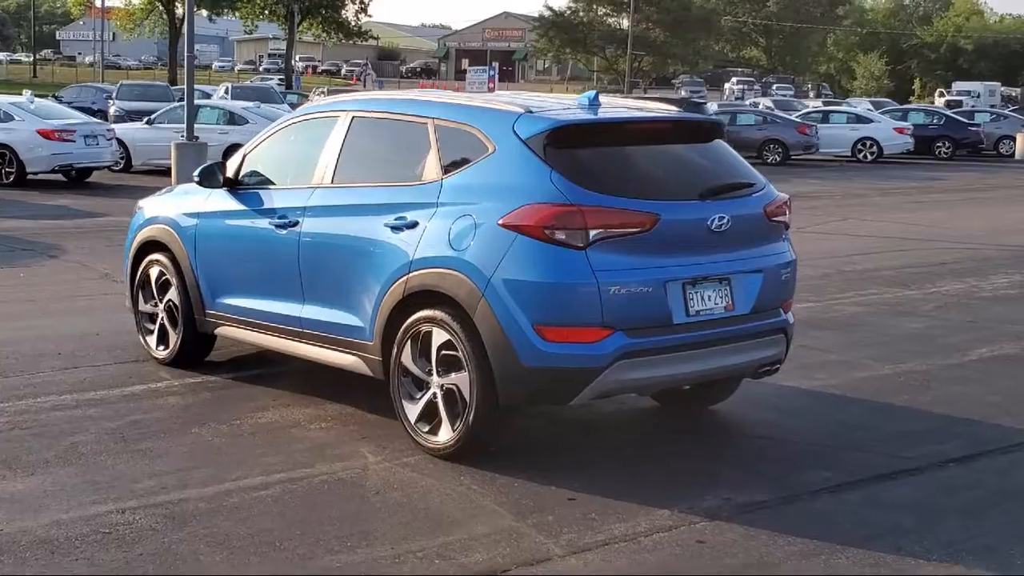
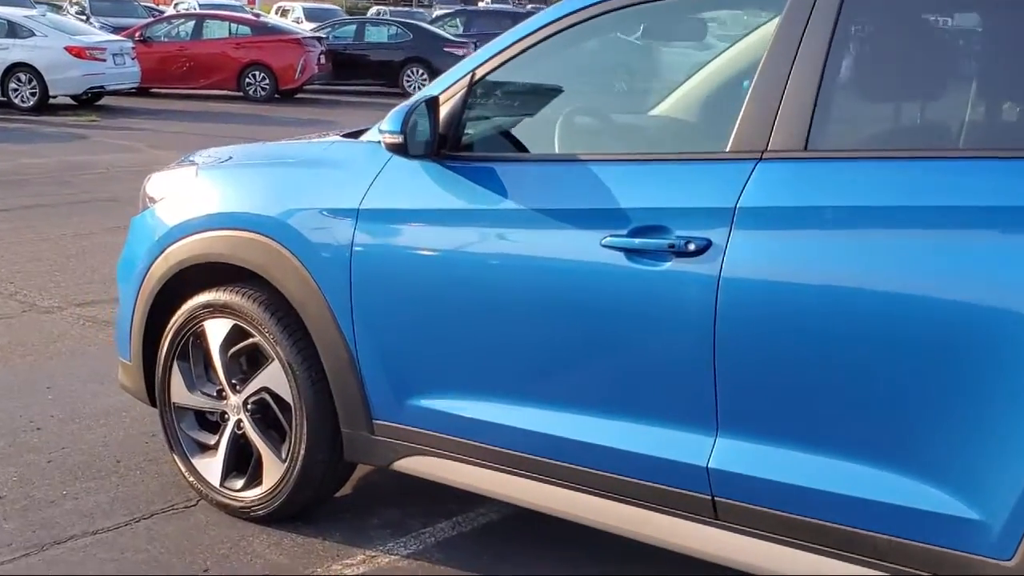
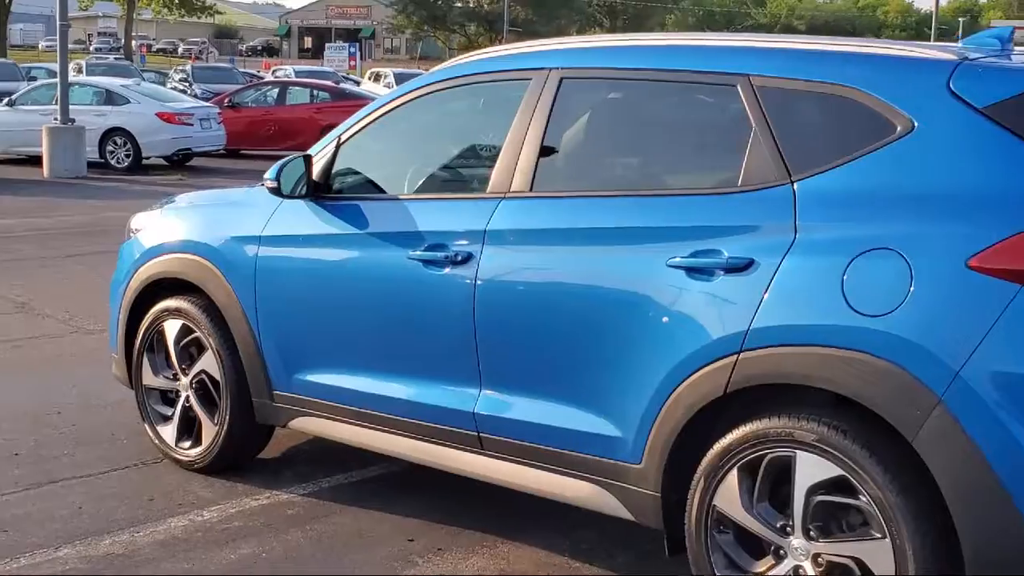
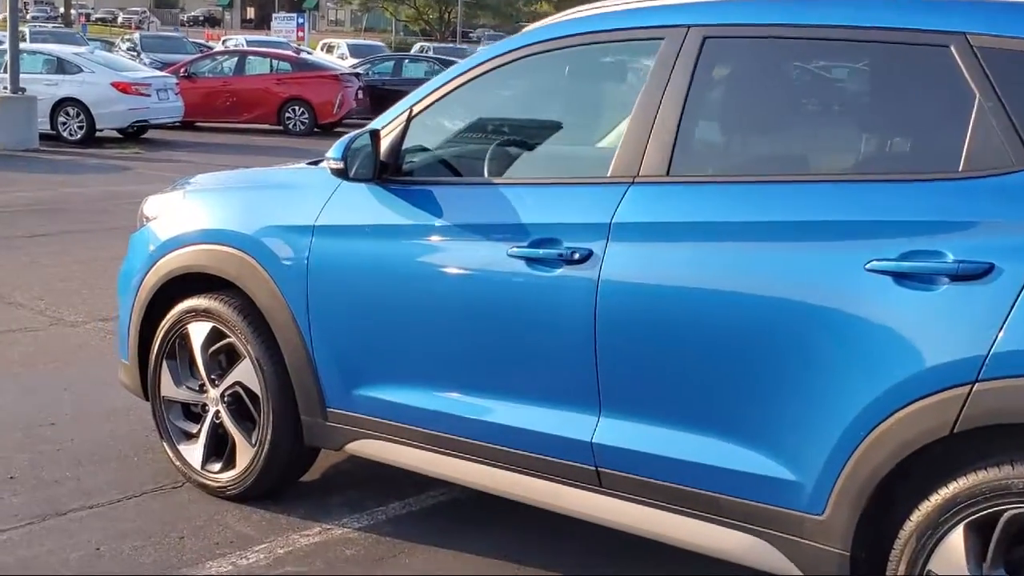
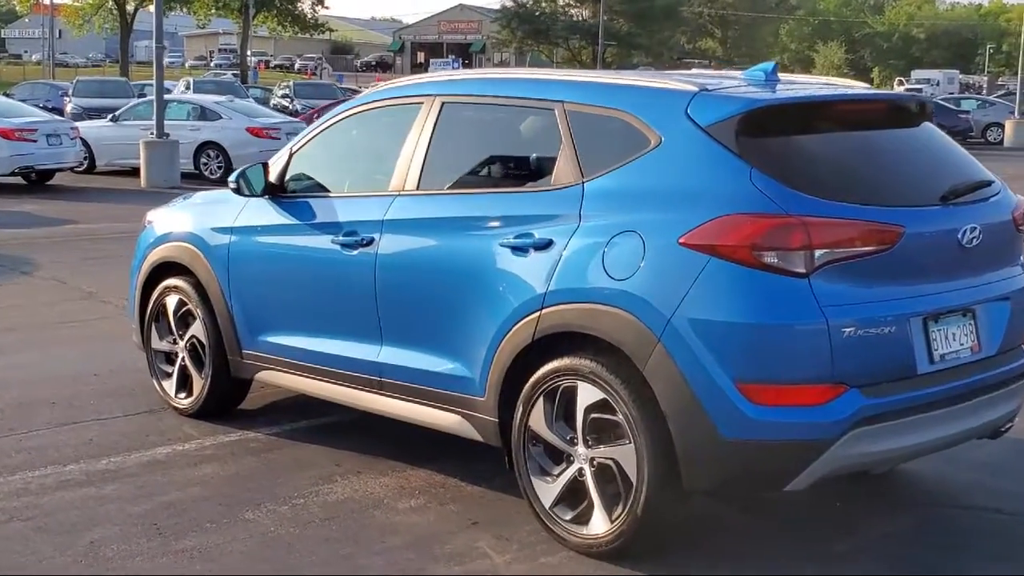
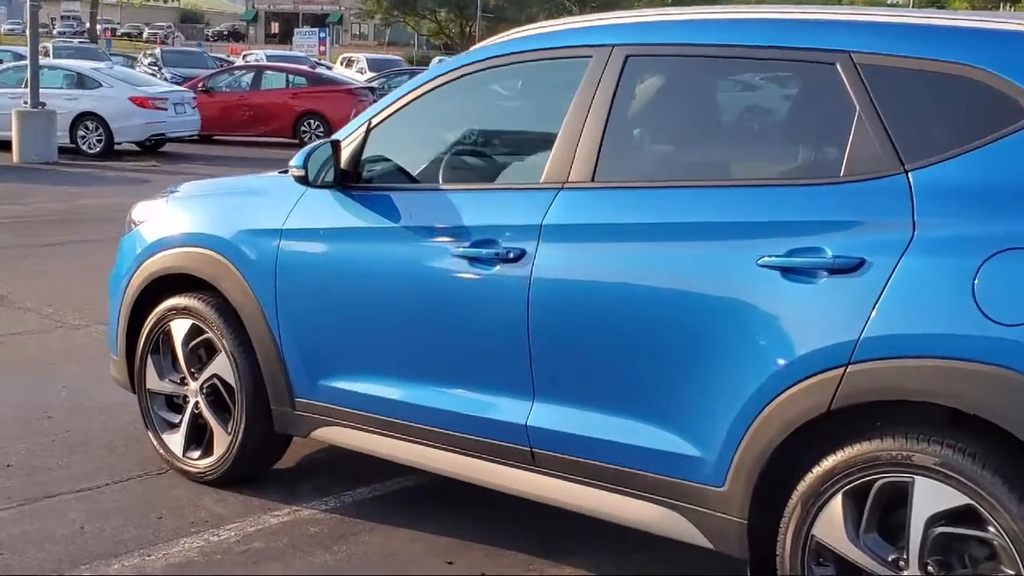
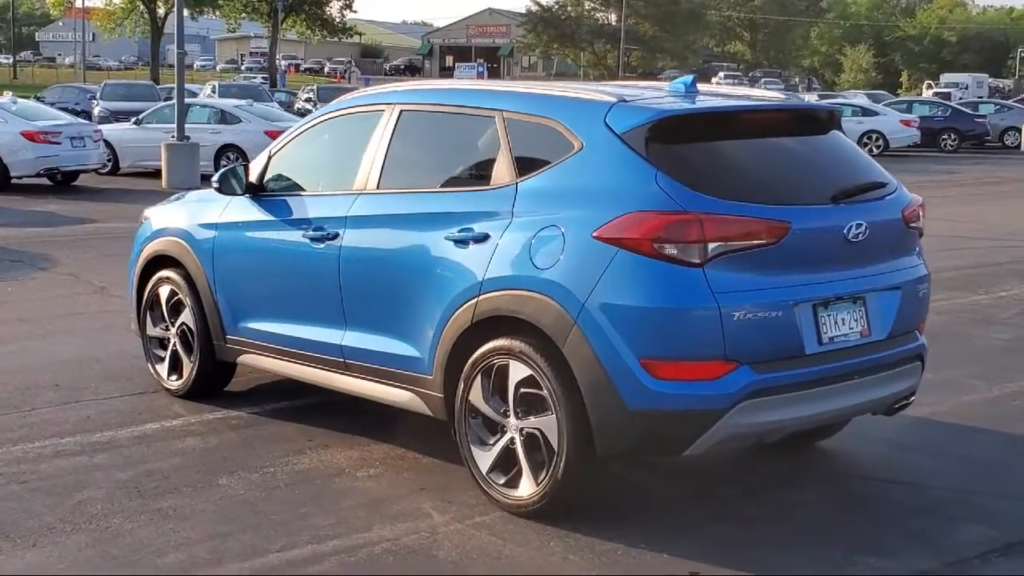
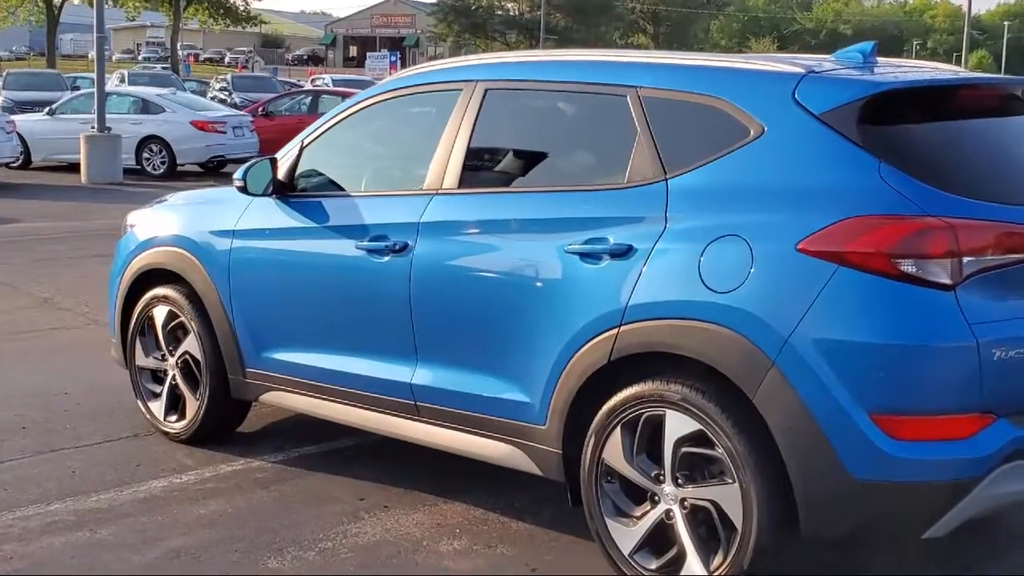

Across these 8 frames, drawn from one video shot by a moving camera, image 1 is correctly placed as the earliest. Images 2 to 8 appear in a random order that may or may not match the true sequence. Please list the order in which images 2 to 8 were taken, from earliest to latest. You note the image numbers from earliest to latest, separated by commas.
7, 5, 8, 3, 6, 4, 2
